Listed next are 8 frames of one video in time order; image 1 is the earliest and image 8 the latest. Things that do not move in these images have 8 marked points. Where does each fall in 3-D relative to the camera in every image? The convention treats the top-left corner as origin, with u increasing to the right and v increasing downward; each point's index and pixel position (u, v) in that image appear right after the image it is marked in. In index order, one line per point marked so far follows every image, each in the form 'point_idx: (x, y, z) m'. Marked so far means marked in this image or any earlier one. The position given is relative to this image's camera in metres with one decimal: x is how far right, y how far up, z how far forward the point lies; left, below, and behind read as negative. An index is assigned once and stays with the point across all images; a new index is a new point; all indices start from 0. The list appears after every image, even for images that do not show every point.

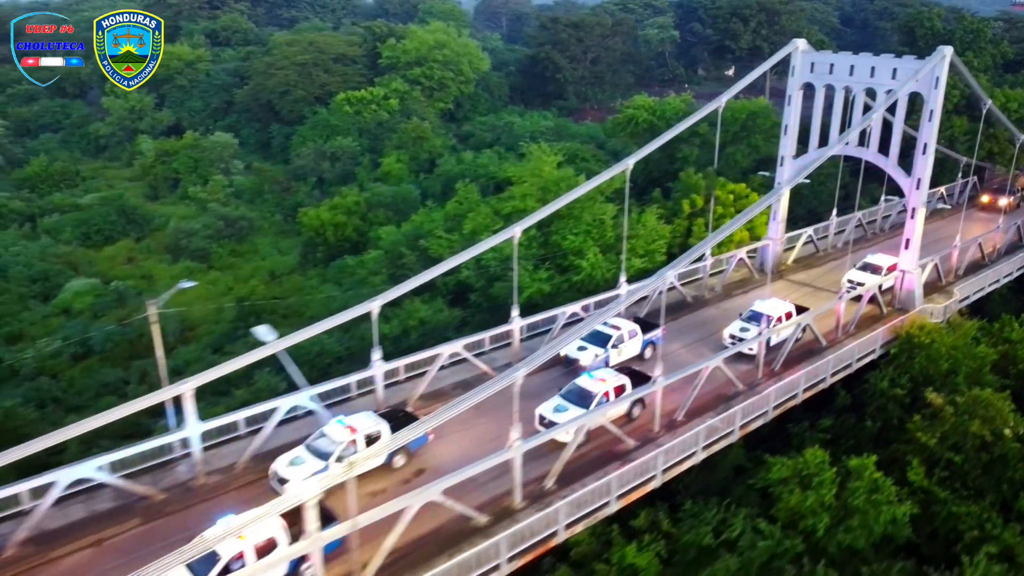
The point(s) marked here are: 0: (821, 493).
0: (+5.9, -3.7, +15.7) m
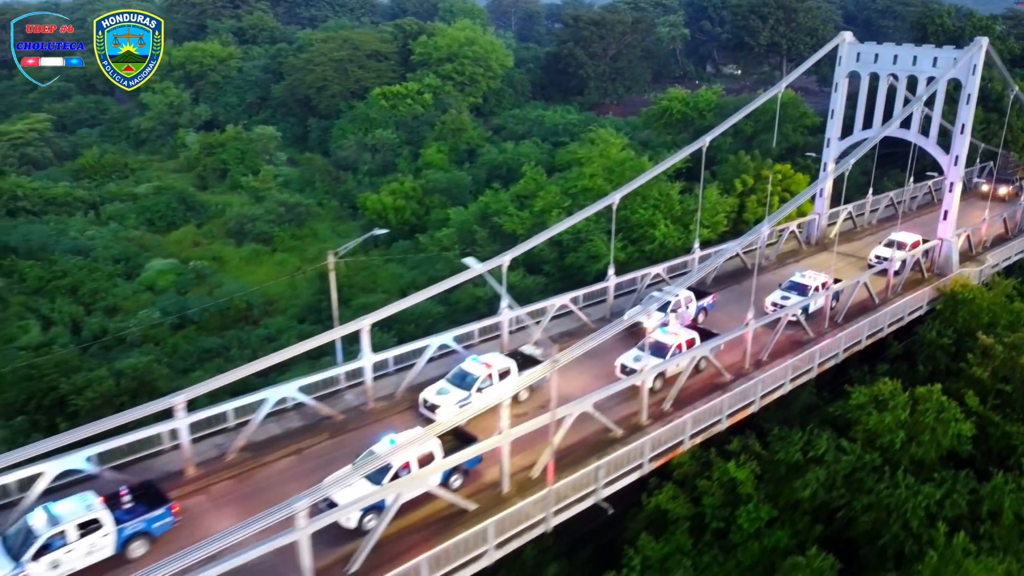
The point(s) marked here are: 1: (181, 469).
0: (+8.5, -2.7, +18.4) m
1: (-6.0, -3.2, +15.2) m
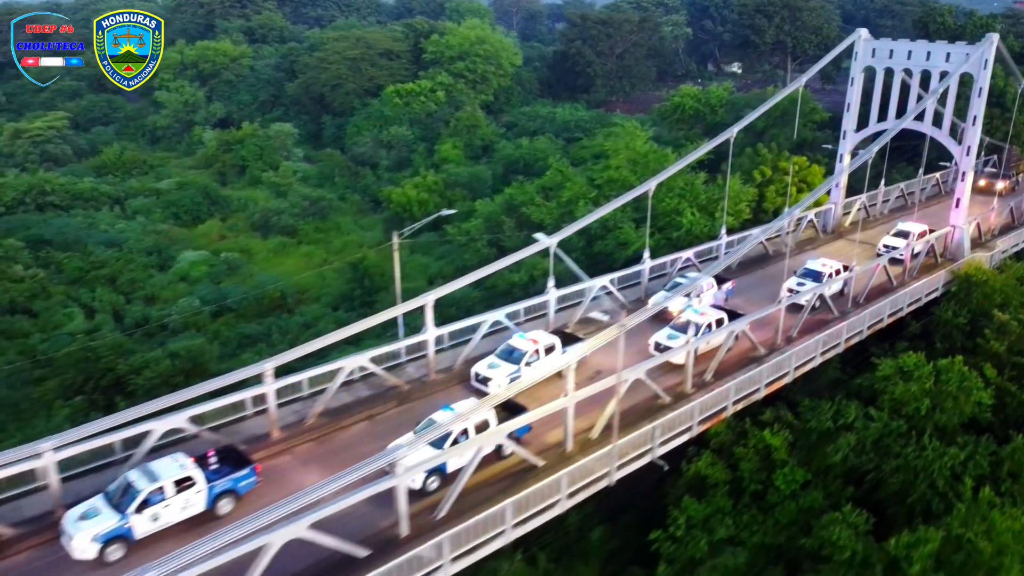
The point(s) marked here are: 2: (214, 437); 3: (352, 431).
0: (+9.7, -2.2, +19.7) m
1: (-4.8, -2.8, +16.4) m
2: (-5.7, -2.8, +16.2) m
3: (-3.2, -2.9, +17.0) m
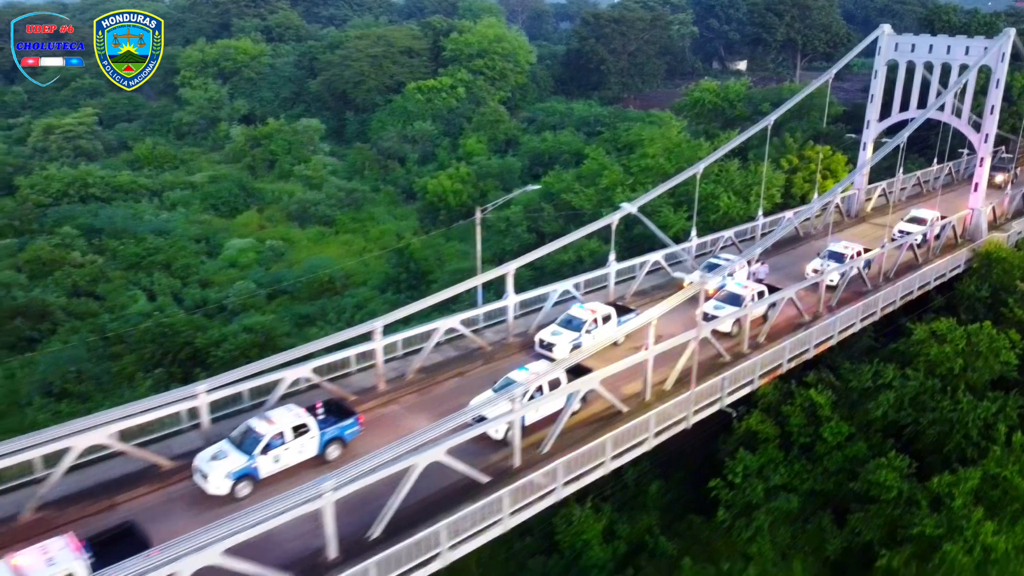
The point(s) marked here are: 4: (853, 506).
0: (+11.4, -1.5, +21.6) m
1: (-3.0, -2.1, +18.2) m
2: (-3.9, -2.1, +18.0) m
3: (-1.5, -2.2, +18.8) m
4: (+8.0, -5.1, +19.6) m
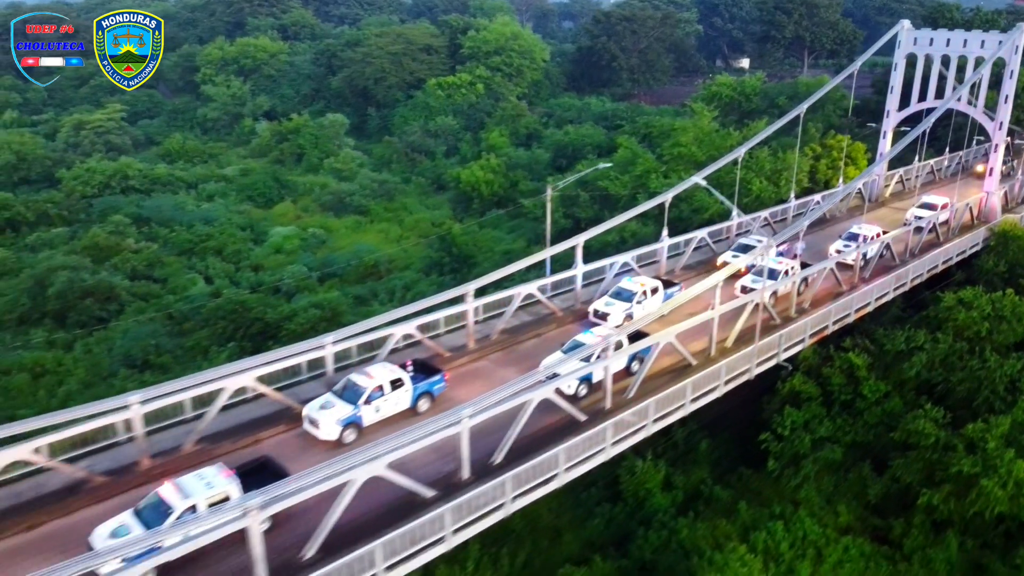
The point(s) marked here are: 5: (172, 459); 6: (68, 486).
0: (+13.2, -0.6, +23.7) m
1: (-1.2, -1.3, +20.2) m
2: (-2.1, -1.4, +19.9) m
3: (+0.4, -1.4, +20.7) m
4: (+9.8, -4.3, +21.6) m
5: (-6.2, -3.1, +15.3) m
6: (-7.5, -3.4, +14.3) m
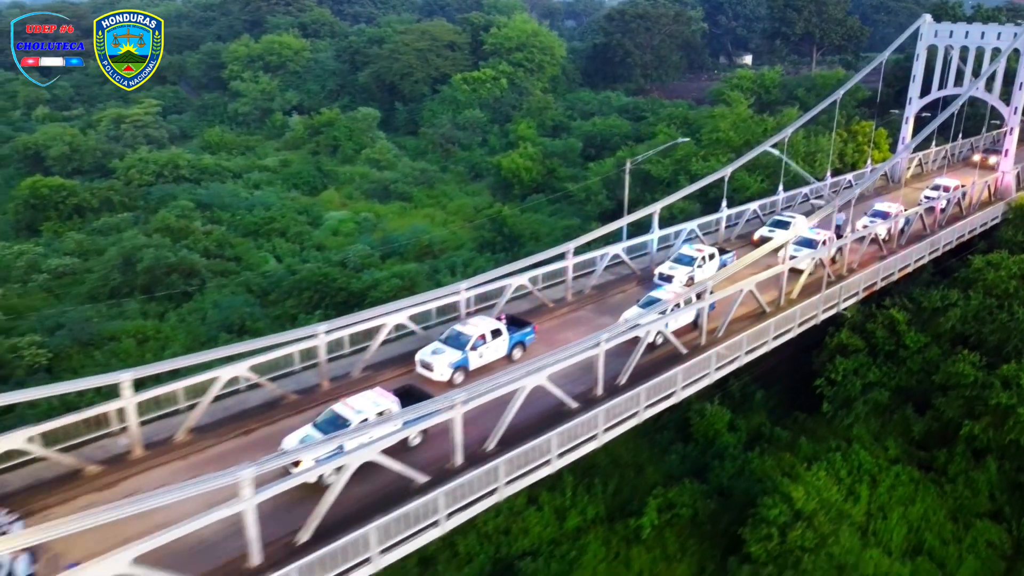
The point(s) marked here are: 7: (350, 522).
0: (+15.7, +0.5, +26.6) m
1: (+1.3, -0.2, +22.9) m
2: (+0.4, -0.3, +22.6) m
3: (+2.9, -0.3, +23.5) m
4: (+12.4, -3.2, +24.5) m
5: (-3.6, -2.0, +17.9) m
6: (-4.9, -2.3, +16.9) m
7: (-2.5, -3.6, +13.0) m
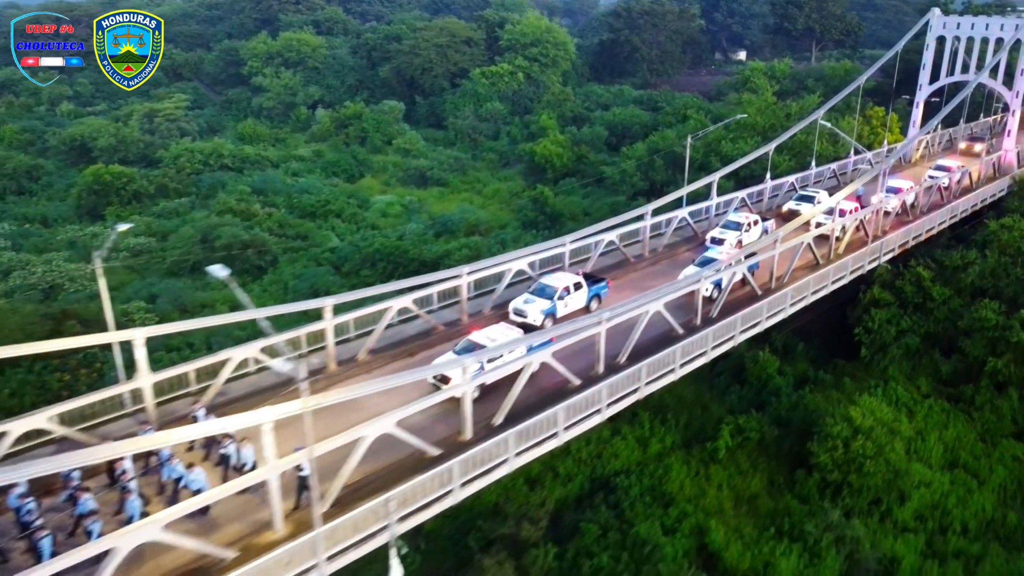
0: (+18.2, +2.0, +30.1) m
1: (+3.9, +1.1, +26.1) m
2: (+3.0, +1.0, +25.8) m
3: (+5.5, +1.0, +26.7) m
4: (+14.9, -1.7, +28.0) m
5: (-0.8, -0.8, +21.0) m
6: (-2.1, -1.0, +20.0) m
7: (+0.4, -2.4, +16.2) m
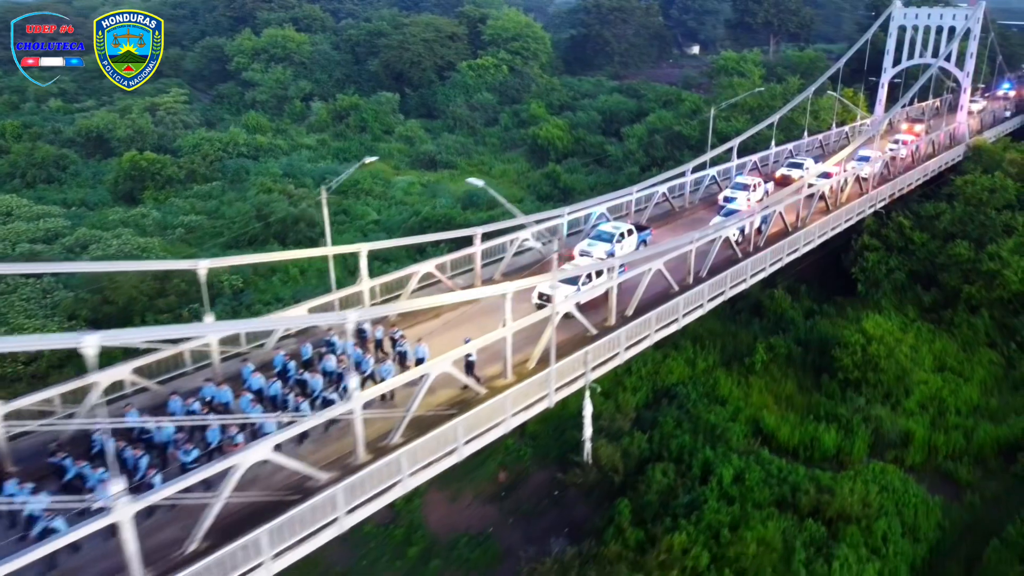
0: (+20.1, +4.3, +36.1) m
1: (+6.2, +3.1, +31.1) m
2: (+5.3, +3.0, +30.7) m
3: (+7.7, +3.0, +31.8) m
4: (+17.1, +0.5, +33.7) m
5: (+1.9, +1.1, +25.7) m
6: (+0.6, +0.8, +24.6) m
7: (+3.4, -0.5, +20.9) m
